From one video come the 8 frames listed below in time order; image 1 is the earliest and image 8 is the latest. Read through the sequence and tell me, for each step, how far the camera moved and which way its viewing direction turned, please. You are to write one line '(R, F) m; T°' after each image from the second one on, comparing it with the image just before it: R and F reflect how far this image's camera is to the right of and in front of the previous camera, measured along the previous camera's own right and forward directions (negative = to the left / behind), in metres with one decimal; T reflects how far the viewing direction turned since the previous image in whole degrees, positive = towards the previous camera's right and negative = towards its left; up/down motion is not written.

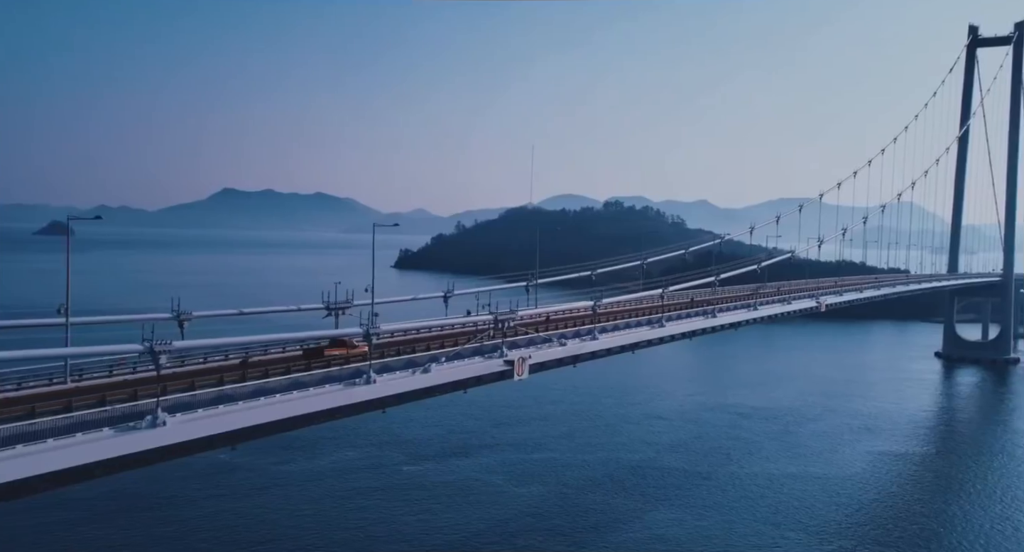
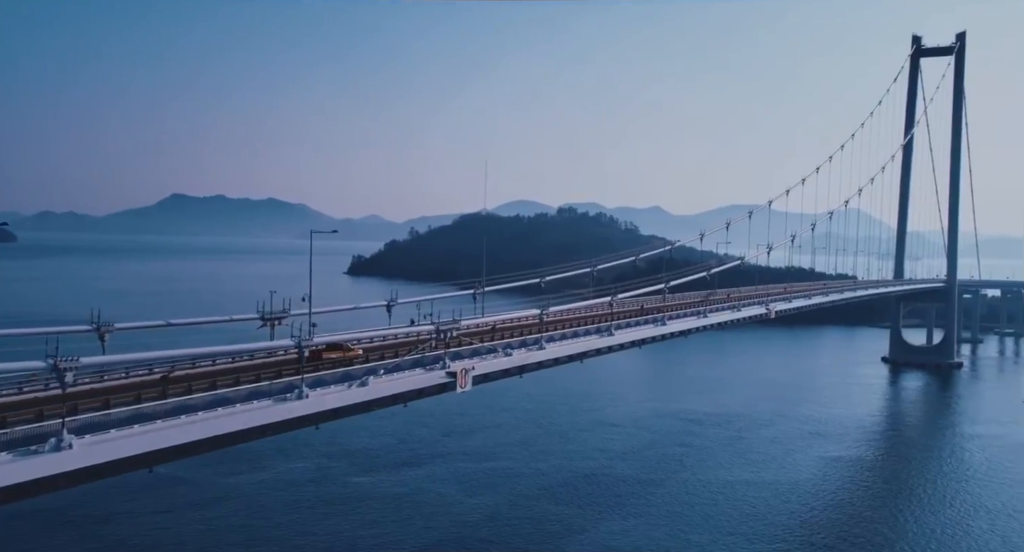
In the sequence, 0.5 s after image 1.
(+0.1, +0.1) m; +3°
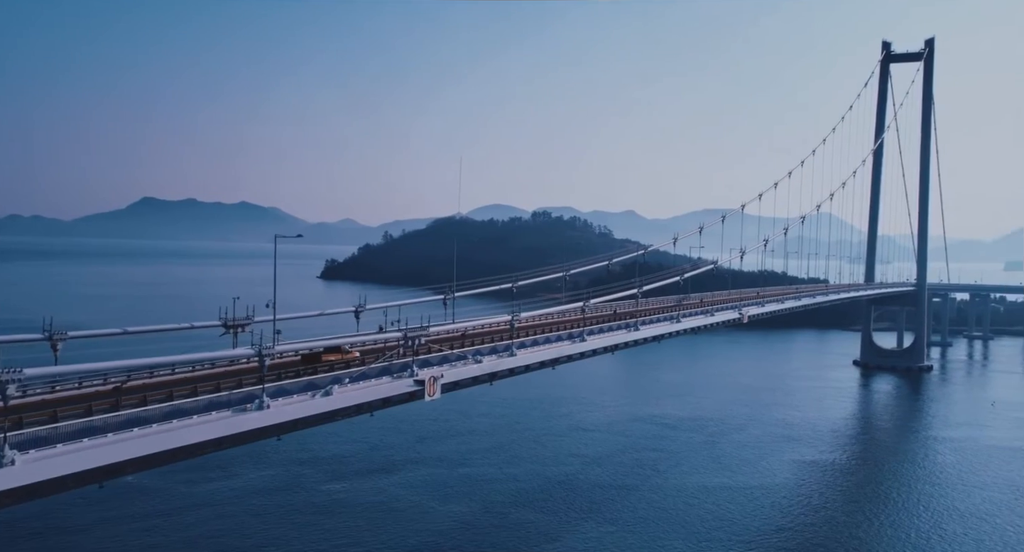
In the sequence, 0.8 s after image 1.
(0.0, +0.1) m; +2°
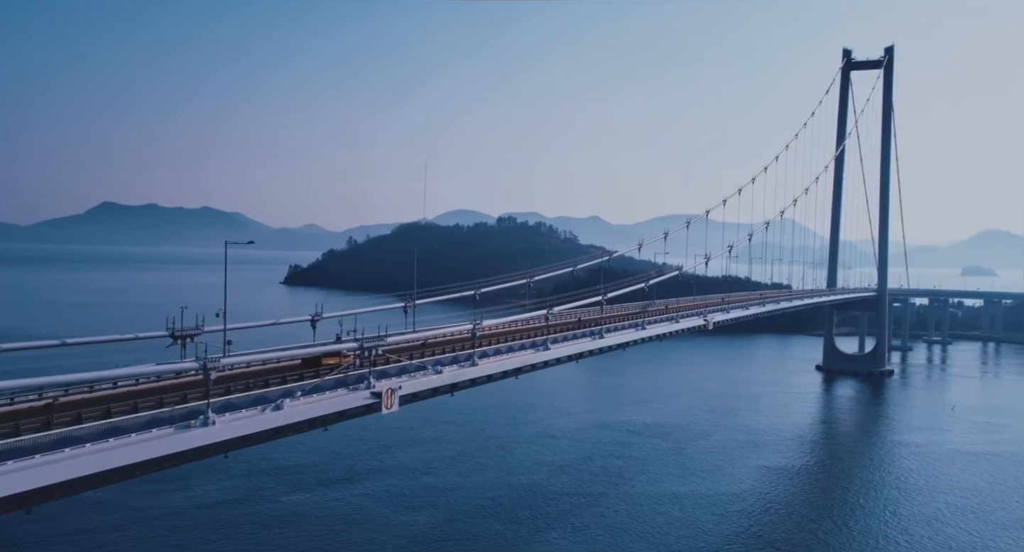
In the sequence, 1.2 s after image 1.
(0.0, +0.1) m; +2°
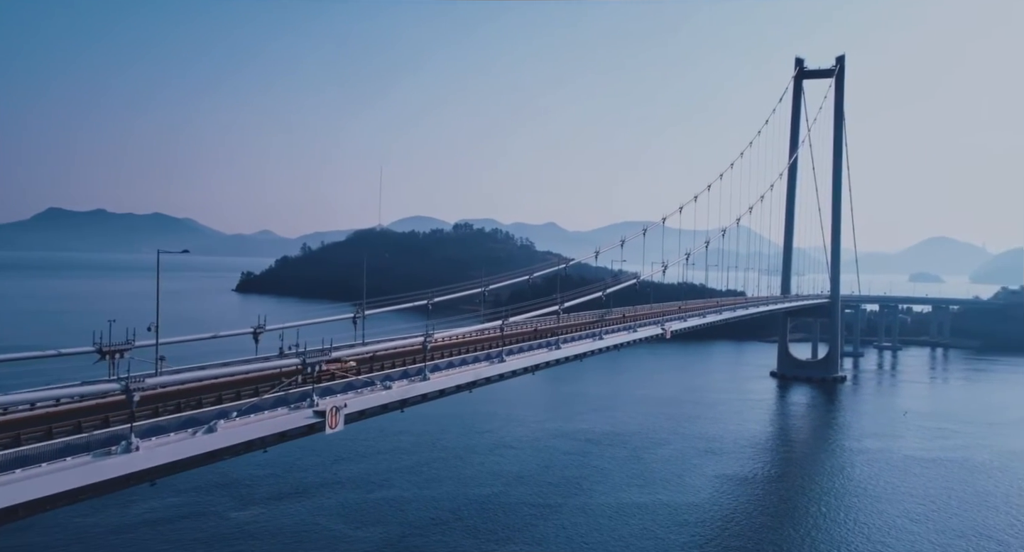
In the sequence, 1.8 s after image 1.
(0.0, +0.2) m; +3°
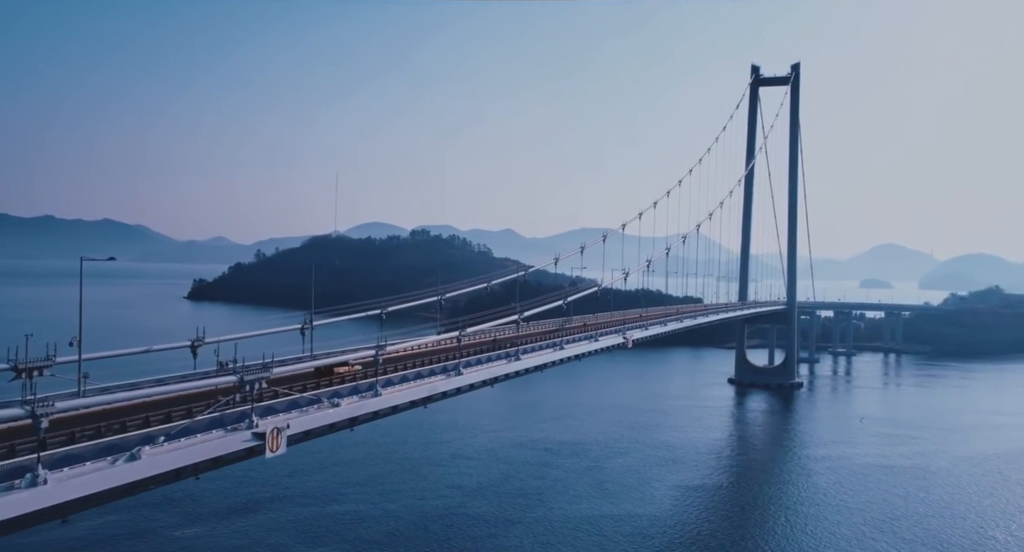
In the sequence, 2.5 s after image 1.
(0.0, +0.2) m; +3°
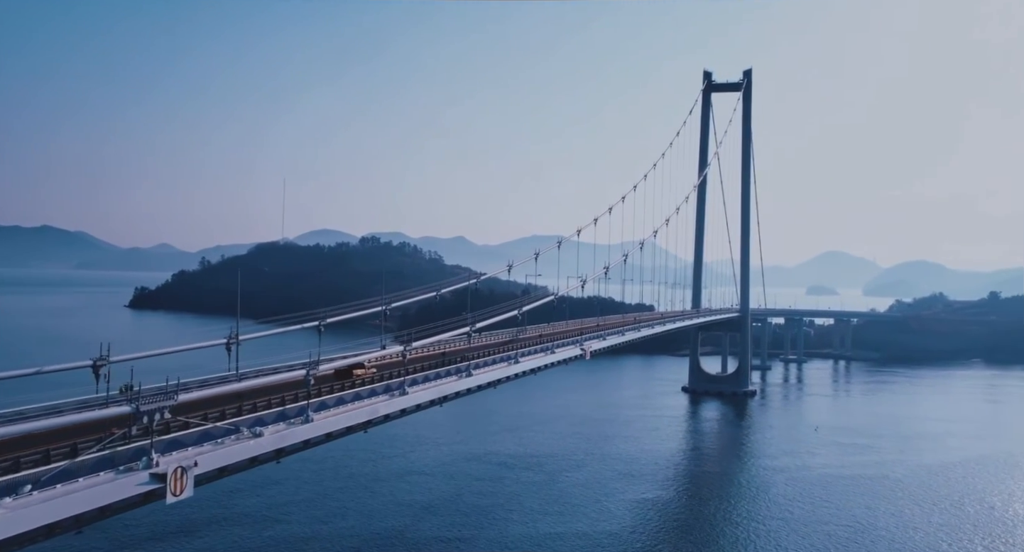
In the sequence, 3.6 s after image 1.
(0.0, +0.4) m; +3°
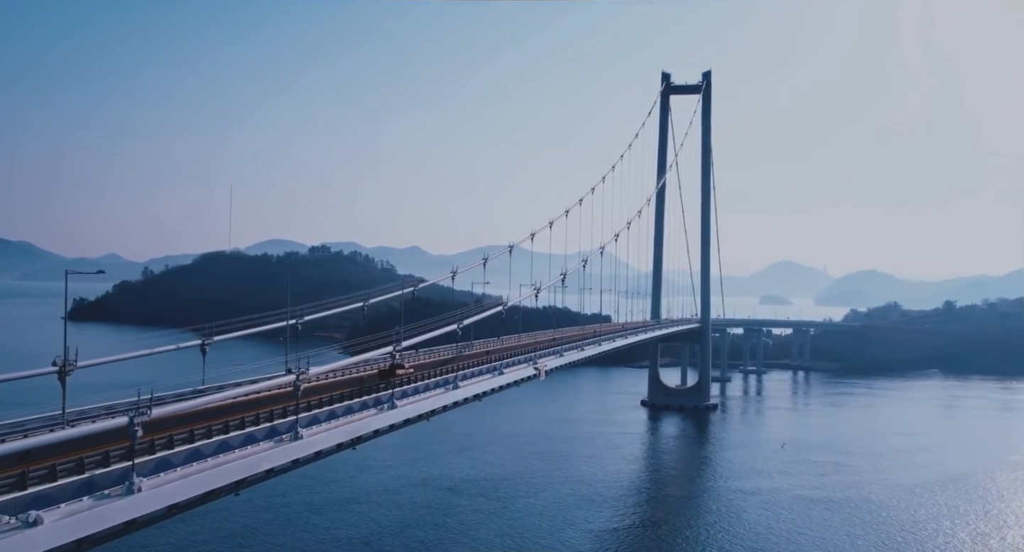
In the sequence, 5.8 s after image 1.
(+0.1, +0.9) m; +3°
